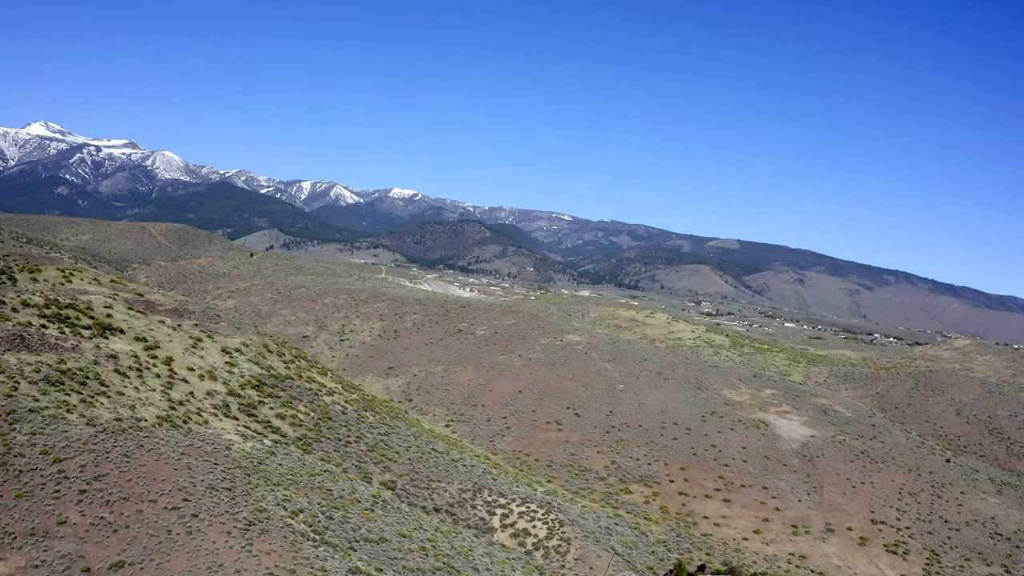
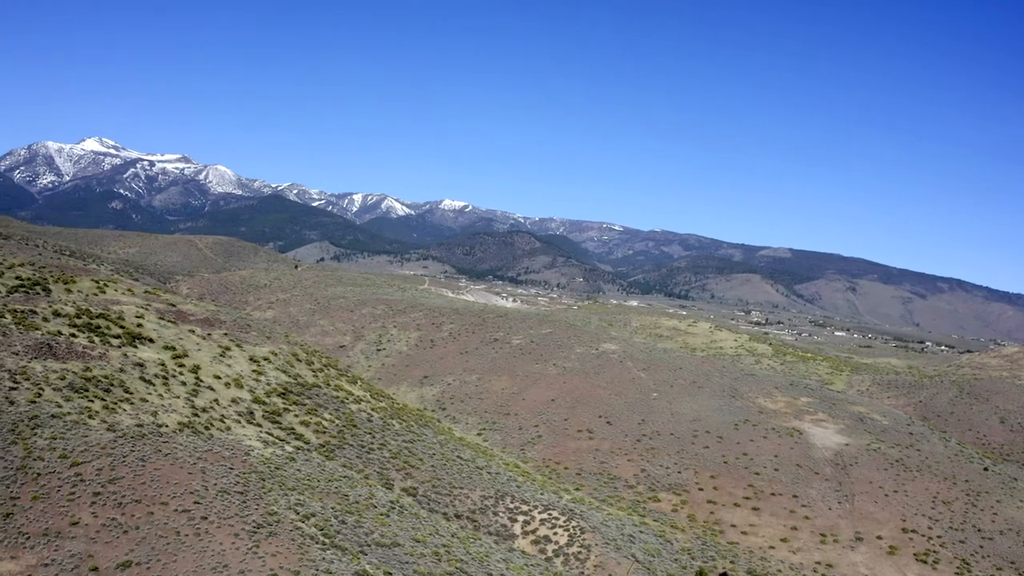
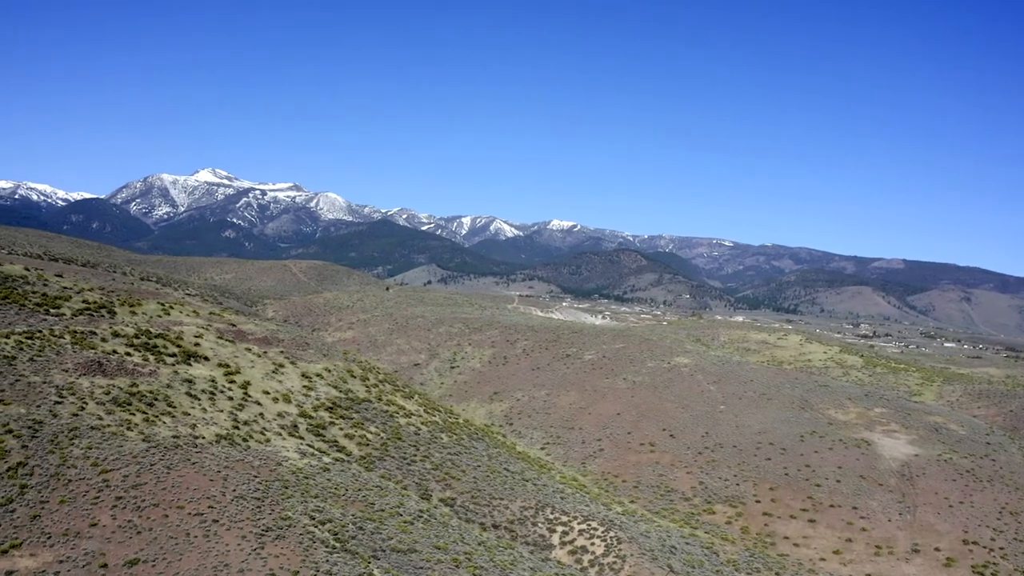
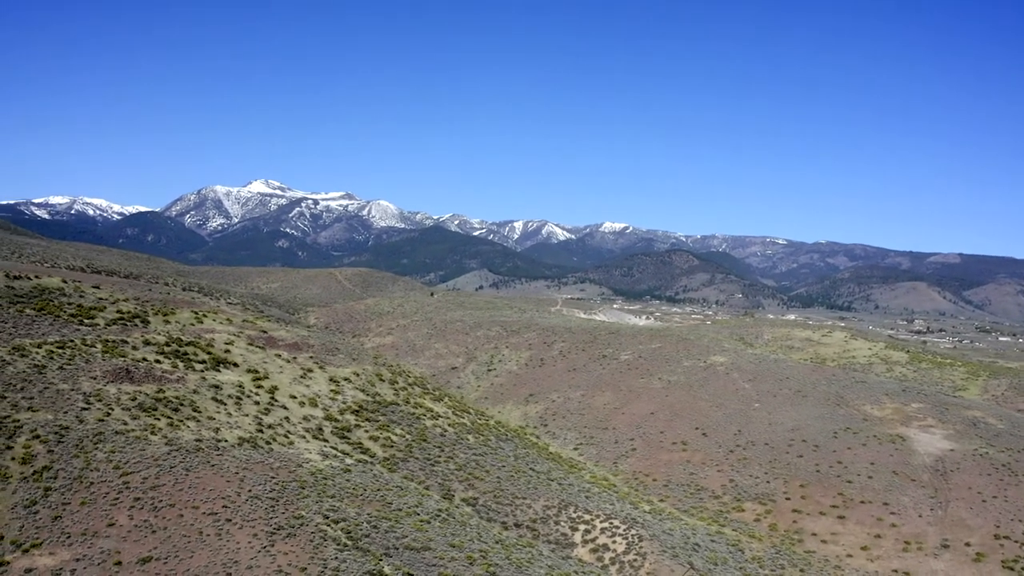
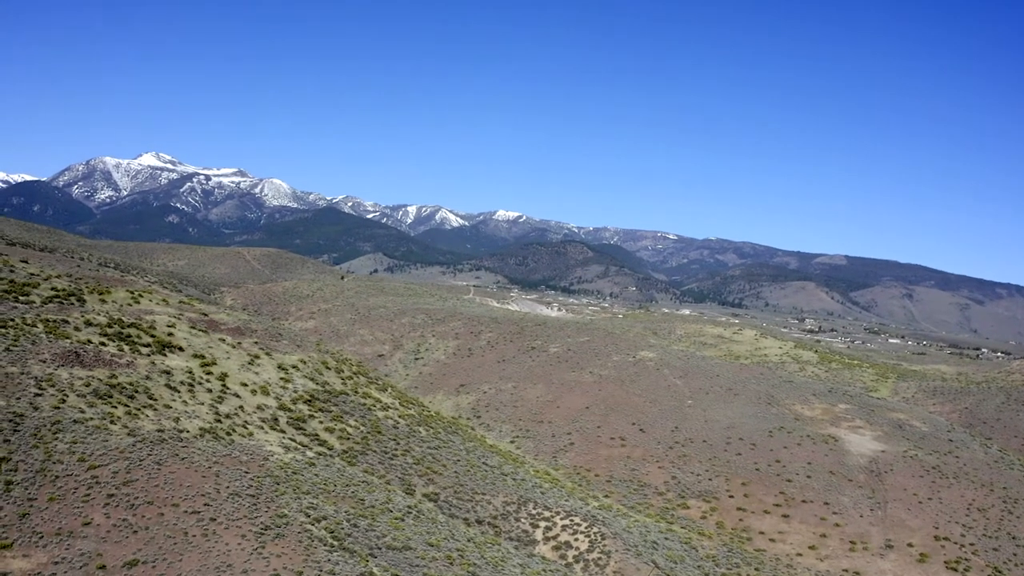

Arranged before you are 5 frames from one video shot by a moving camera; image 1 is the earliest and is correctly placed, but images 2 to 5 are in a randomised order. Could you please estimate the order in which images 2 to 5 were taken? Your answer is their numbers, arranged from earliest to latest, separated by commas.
2, 5, 3, 4
